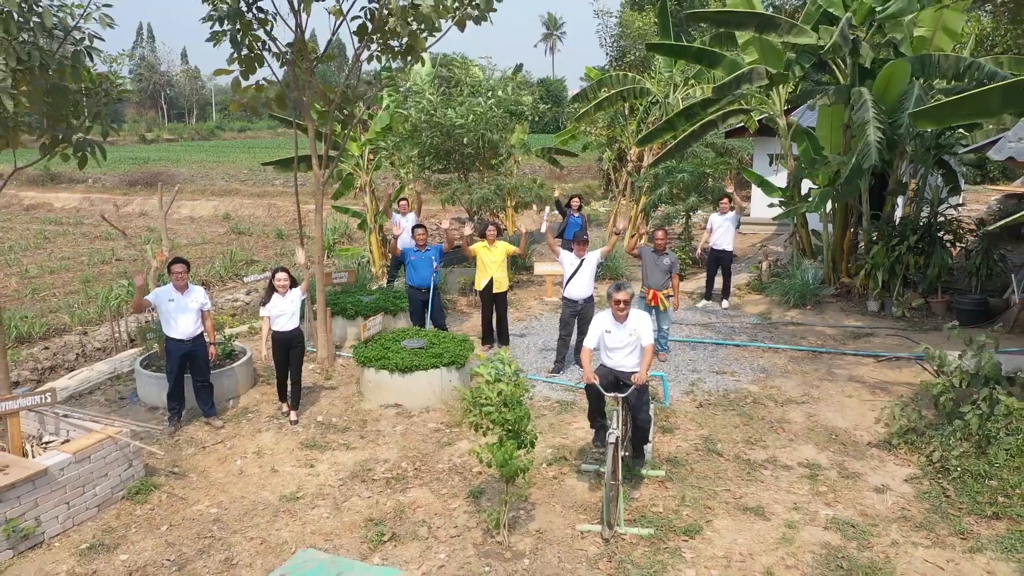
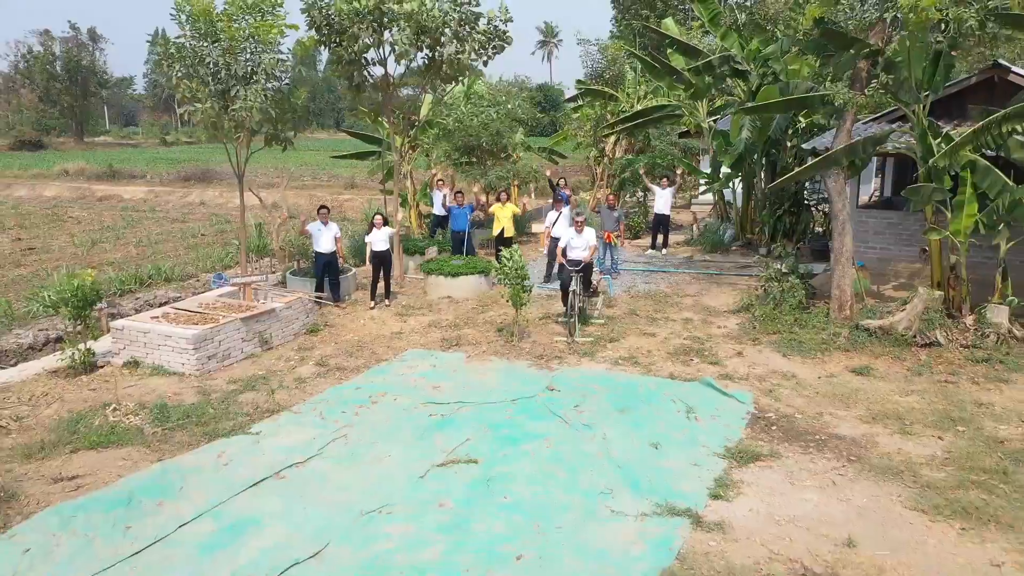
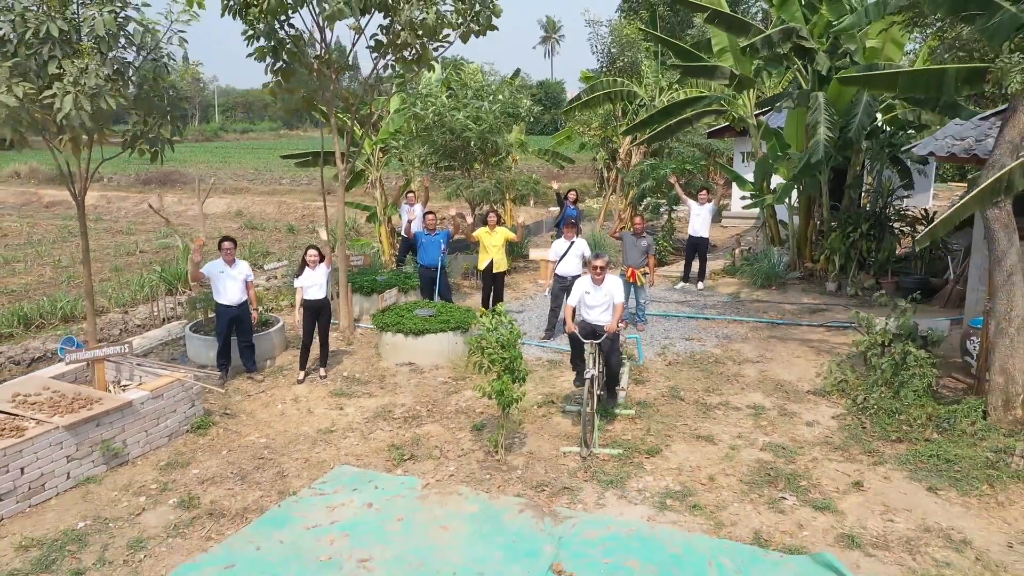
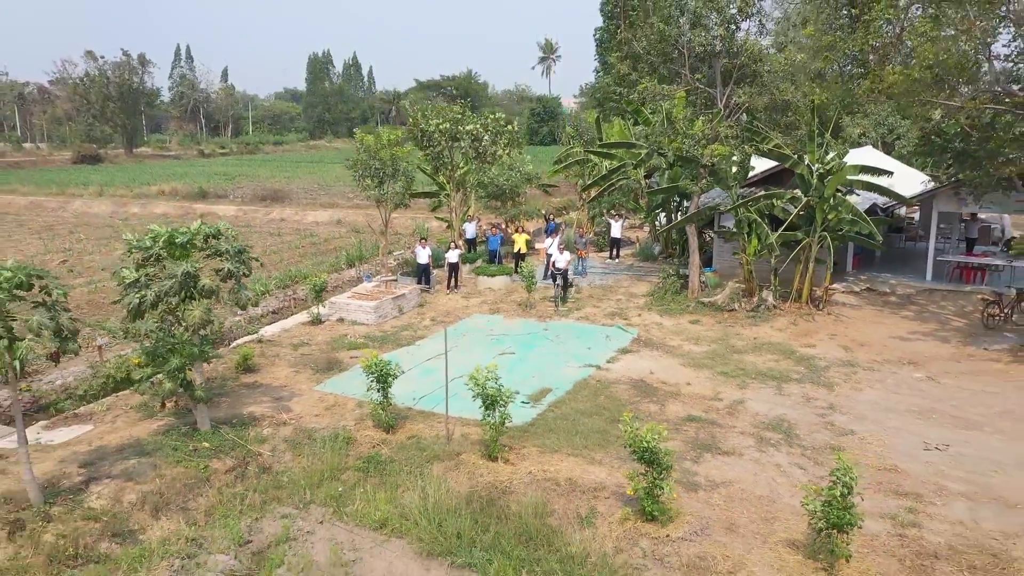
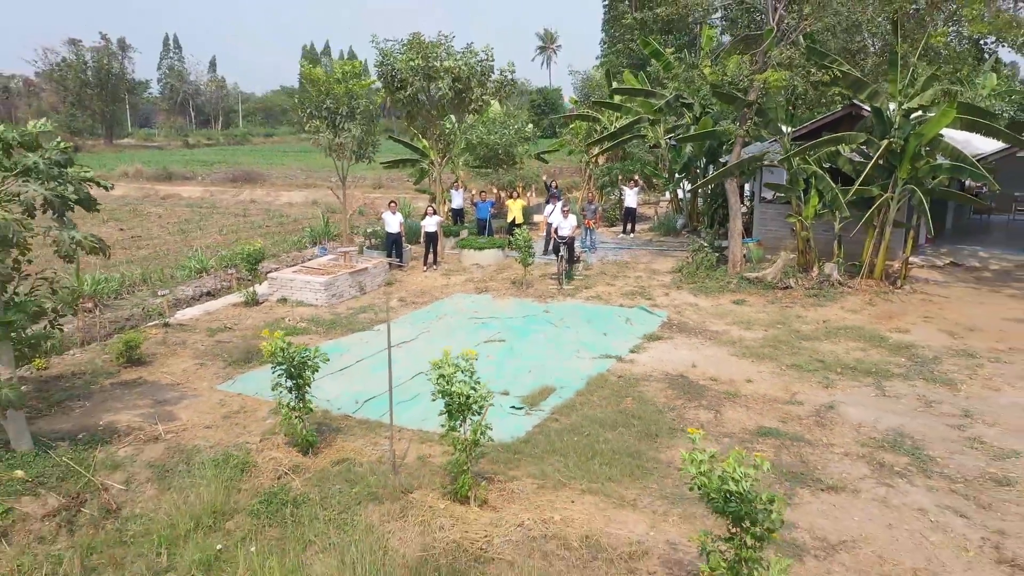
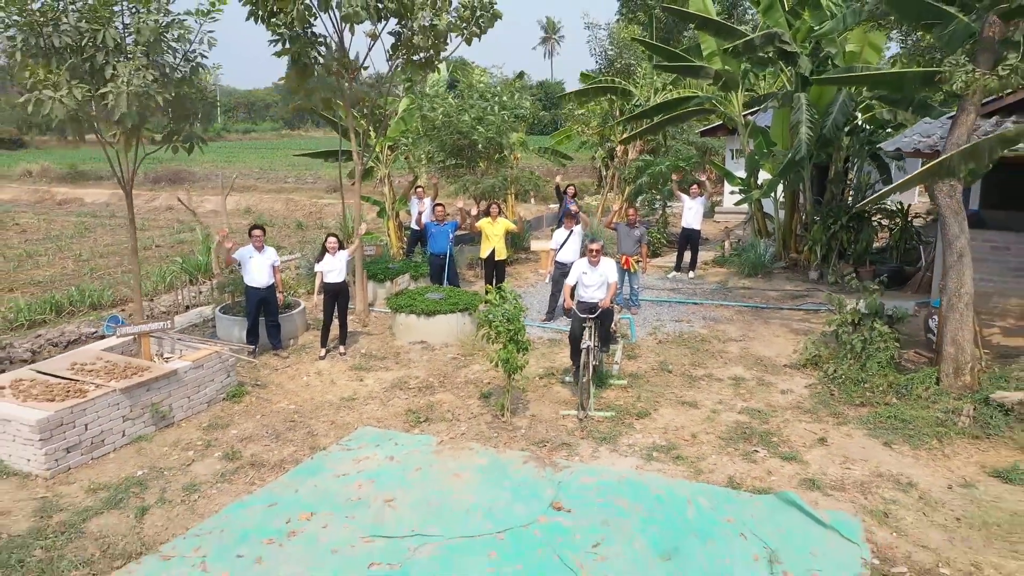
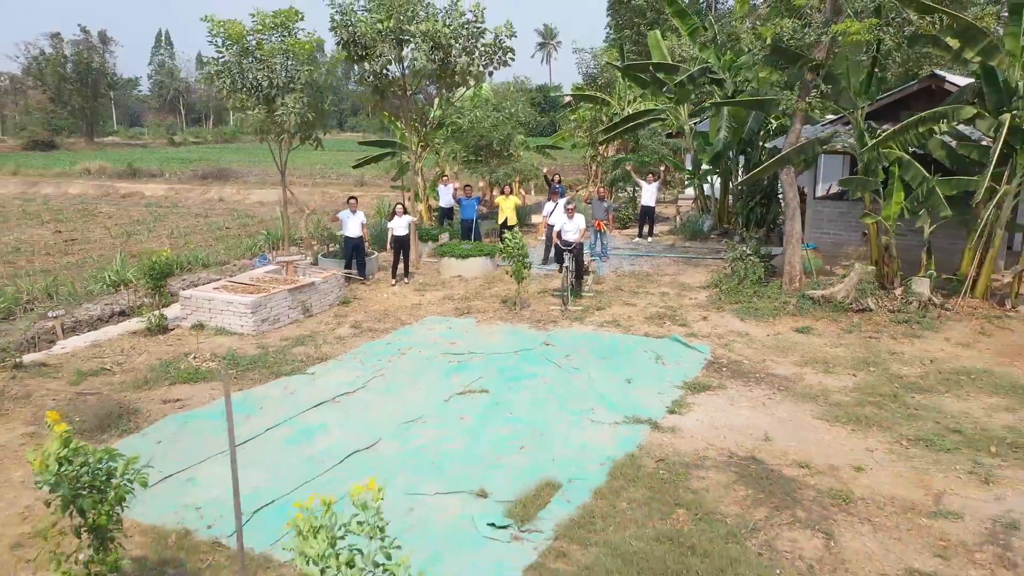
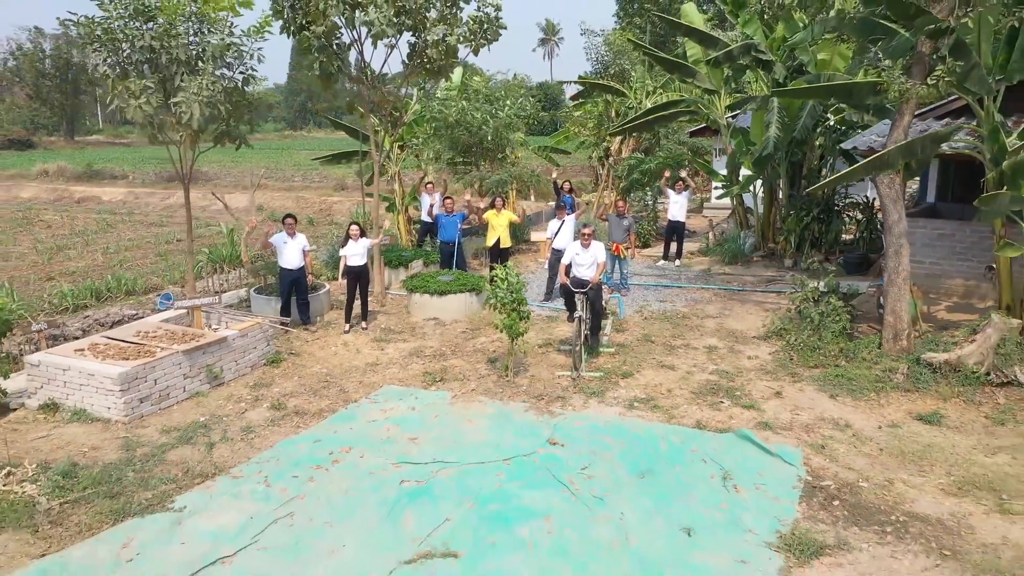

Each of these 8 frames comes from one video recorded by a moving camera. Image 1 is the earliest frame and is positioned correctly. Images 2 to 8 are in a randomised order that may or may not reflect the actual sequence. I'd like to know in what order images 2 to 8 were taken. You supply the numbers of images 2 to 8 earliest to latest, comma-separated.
3, 6, 8, 2, 7, 5, 4
